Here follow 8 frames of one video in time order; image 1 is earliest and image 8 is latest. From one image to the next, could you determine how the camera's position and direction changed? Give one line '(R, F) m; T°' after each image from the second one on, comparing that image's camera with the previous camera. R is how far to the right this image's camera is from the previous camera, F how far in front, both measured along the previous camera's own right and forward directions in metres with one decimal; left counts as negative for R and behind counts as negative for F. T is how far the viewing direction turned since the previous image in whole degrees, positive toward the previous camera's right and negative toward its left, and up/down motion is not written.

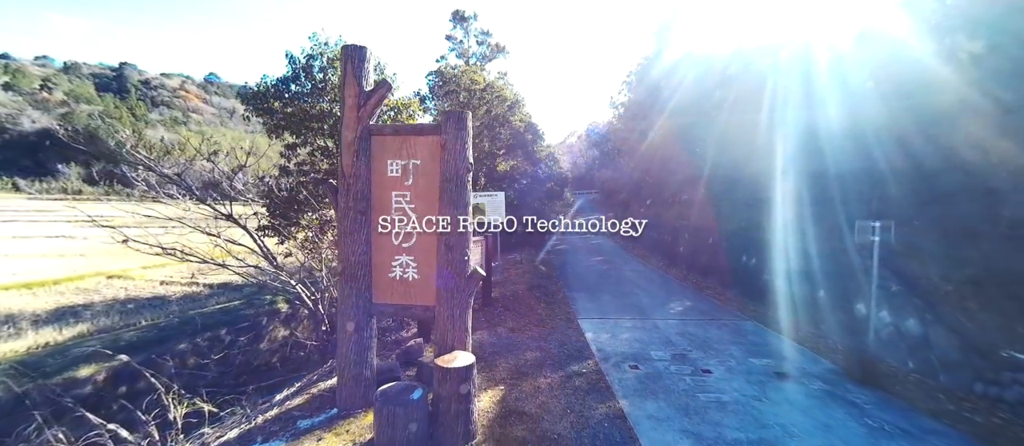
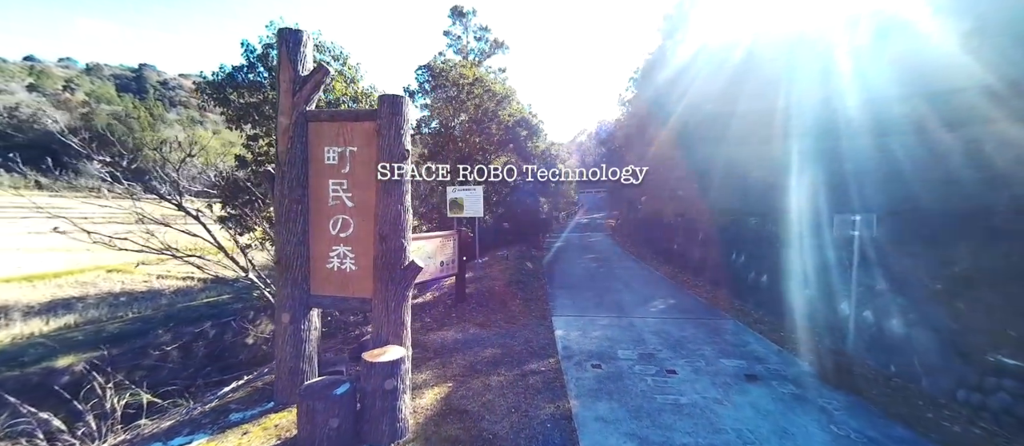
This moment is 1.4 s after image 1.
(+0.6, +0.2) m; -2°
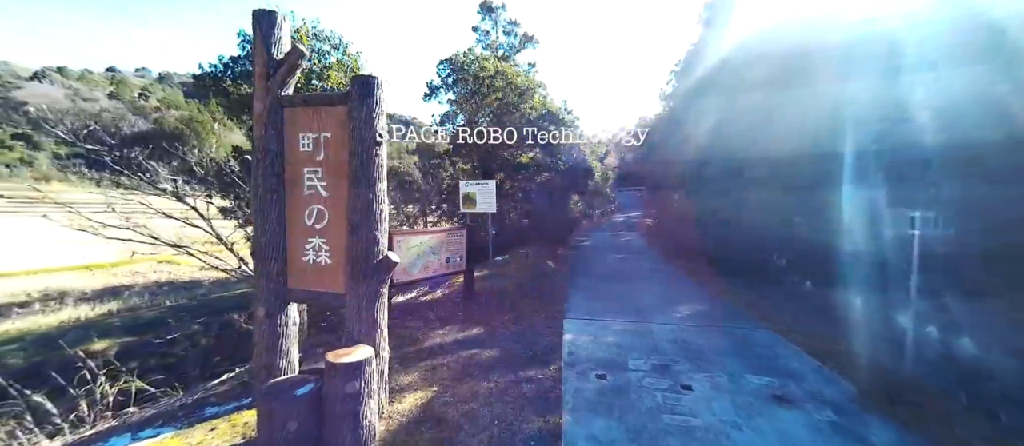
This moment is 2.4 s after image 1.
(+0.4, +0.3) m; -6°
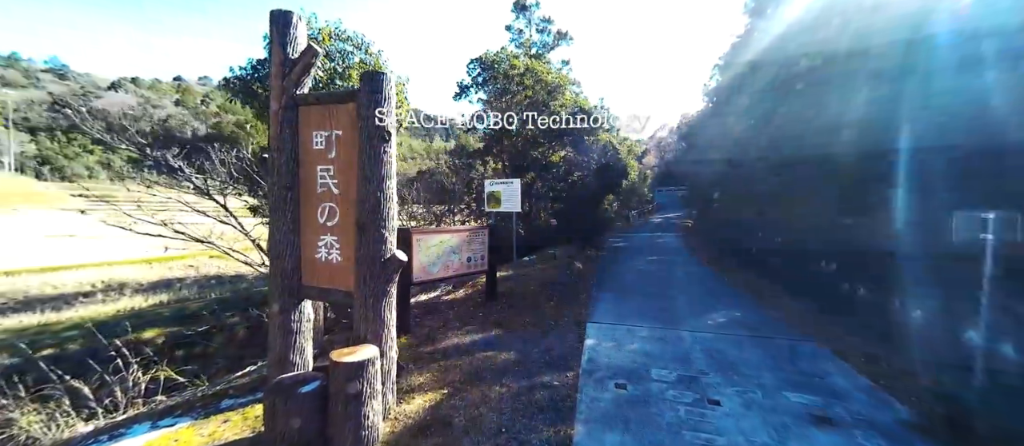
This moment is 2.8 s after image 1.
(+0.2, +0.1) m; -5°
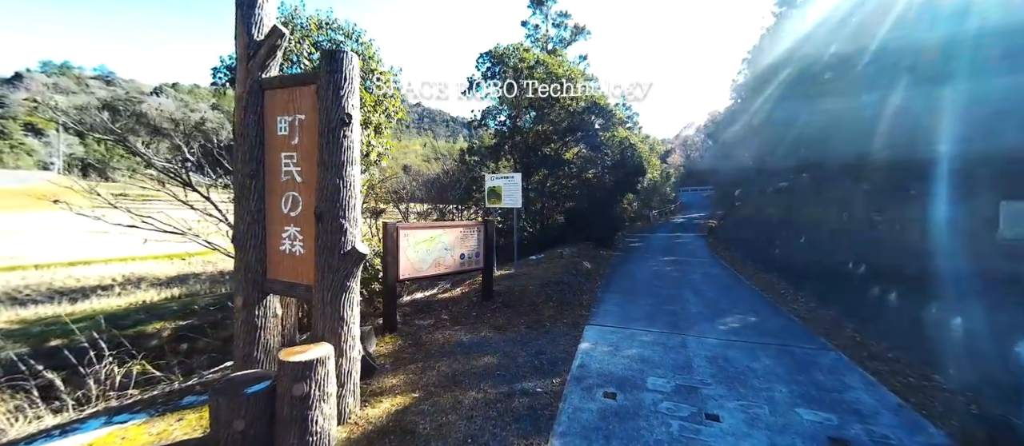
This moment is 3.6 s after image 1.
(+0.4, +0.3) m; -3°
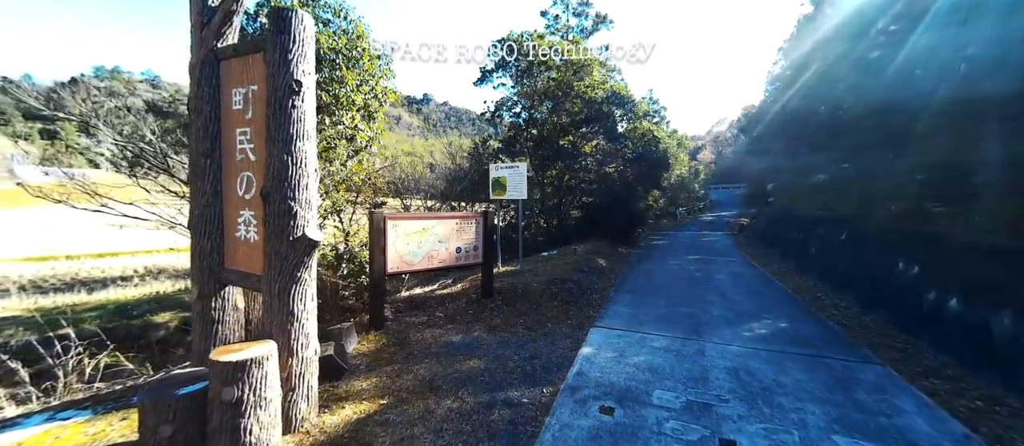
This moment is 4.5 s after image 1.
(+0.3, +0.4) m; -4°
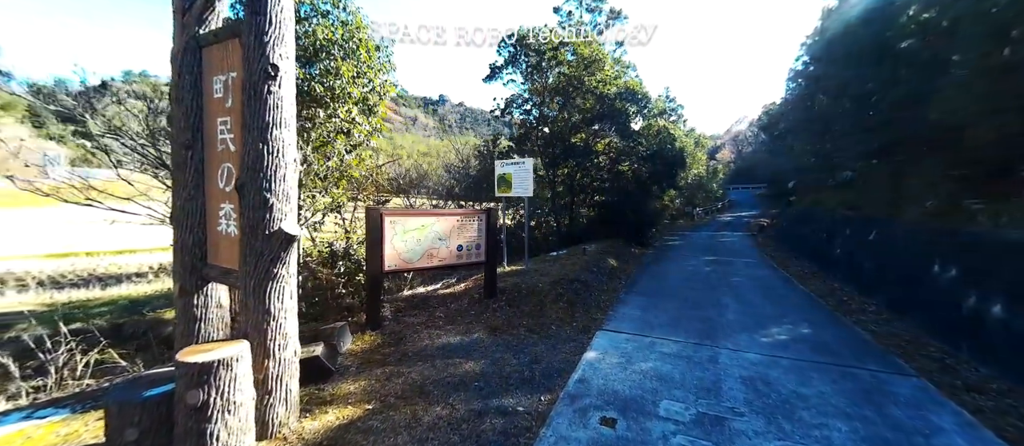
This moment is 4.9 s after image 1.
(+0.1, +0.2) m; -2°
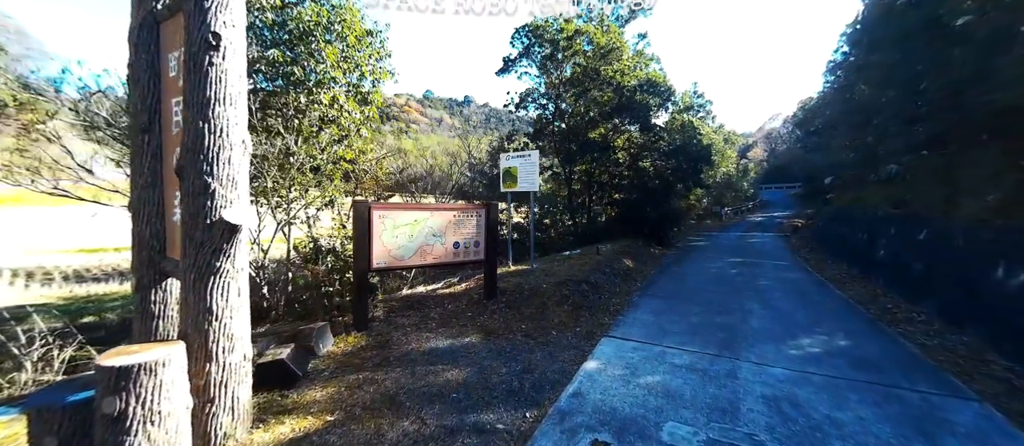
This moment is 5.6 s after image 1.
(+0.3, +0.3) m; -4°
